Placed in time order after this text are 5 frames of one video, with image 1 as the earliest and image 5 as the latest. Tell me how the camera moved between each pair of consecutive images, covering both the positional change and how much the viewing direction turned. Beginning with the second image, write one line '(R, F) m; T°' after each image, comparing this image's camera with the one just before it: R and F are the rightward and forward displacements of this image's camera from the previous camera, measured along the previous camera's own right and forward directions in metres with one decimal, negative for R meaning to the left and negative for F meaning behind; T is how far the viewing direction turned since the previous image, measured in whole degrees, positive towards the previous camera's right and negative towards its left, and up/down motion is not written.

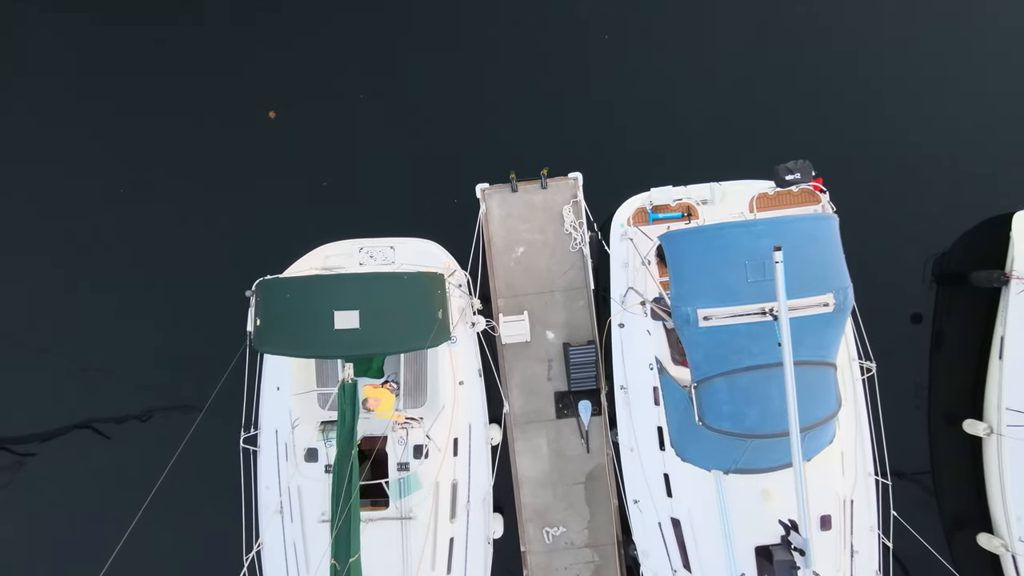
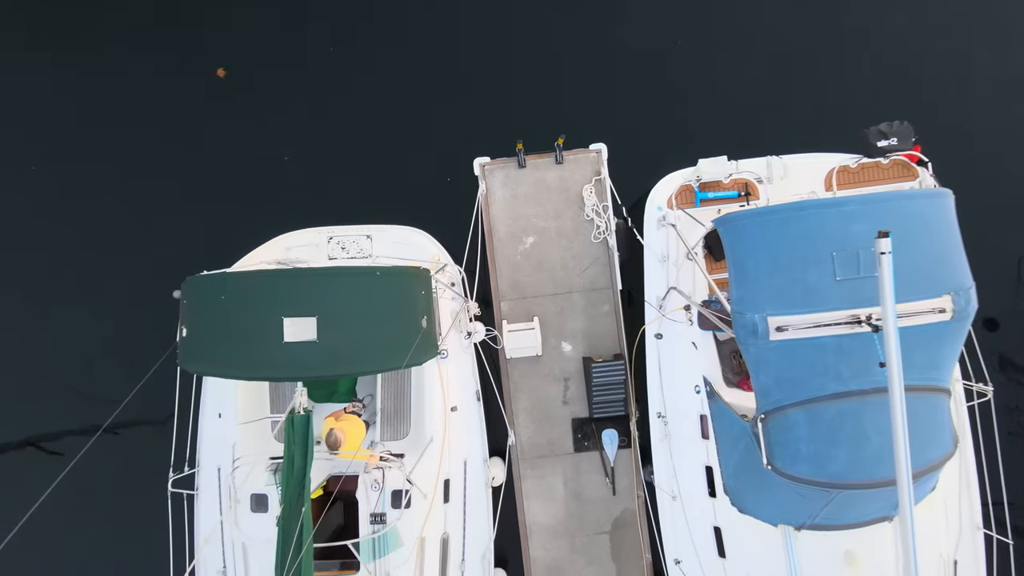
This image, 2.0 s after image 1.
(0.0, +1.2) m; -1°
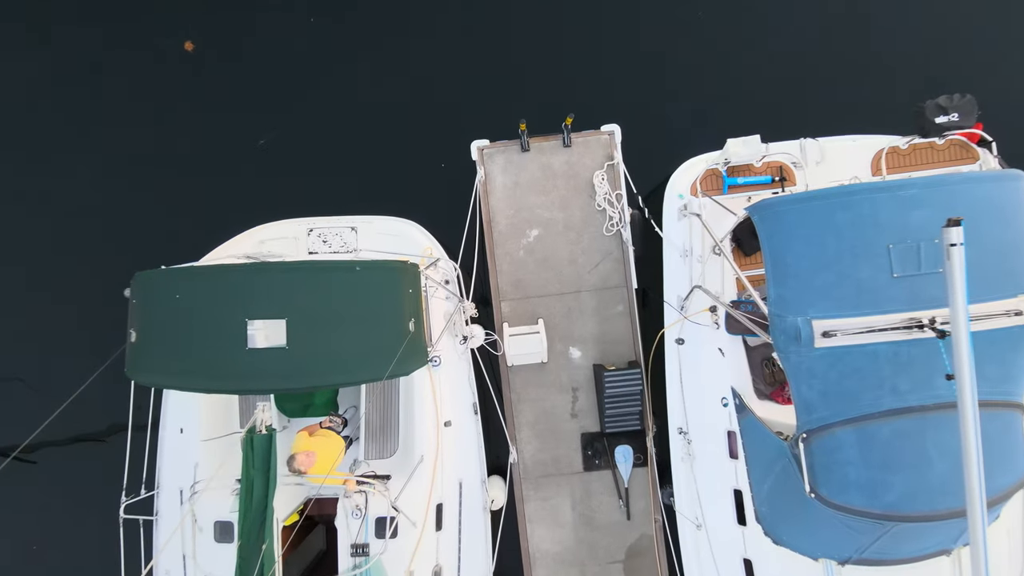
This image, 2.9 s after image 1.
(0.0, +0.5) m; 0°
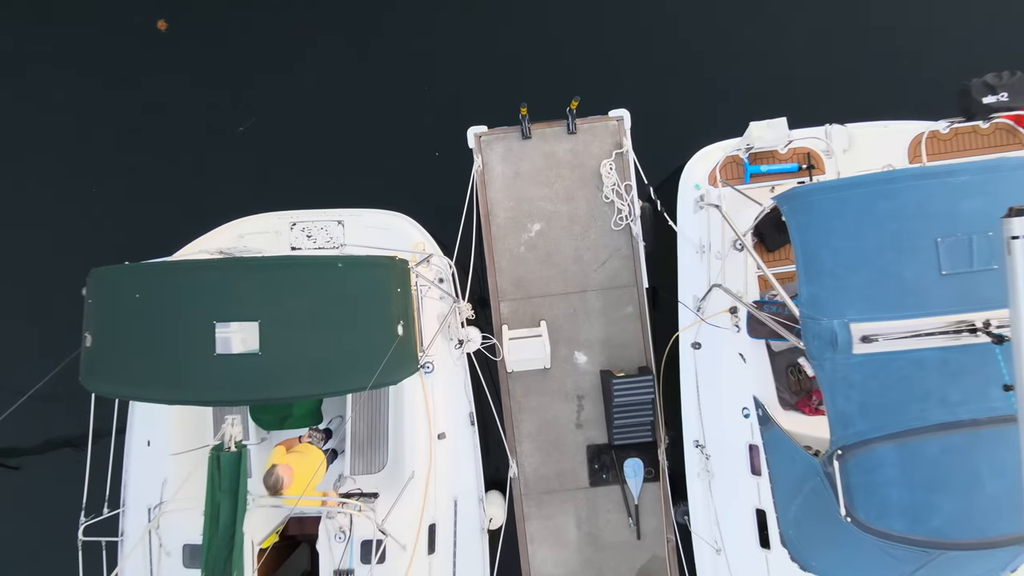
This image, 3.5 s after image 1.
(0.0, +0.3) m; 0°
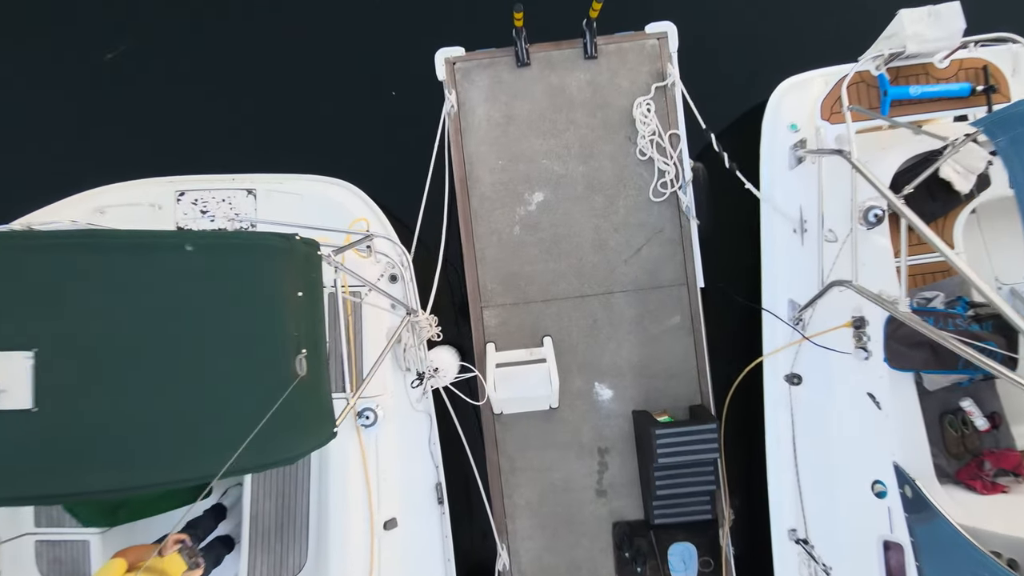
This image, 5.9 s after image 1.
(0.0, +1.3) m; +1°
